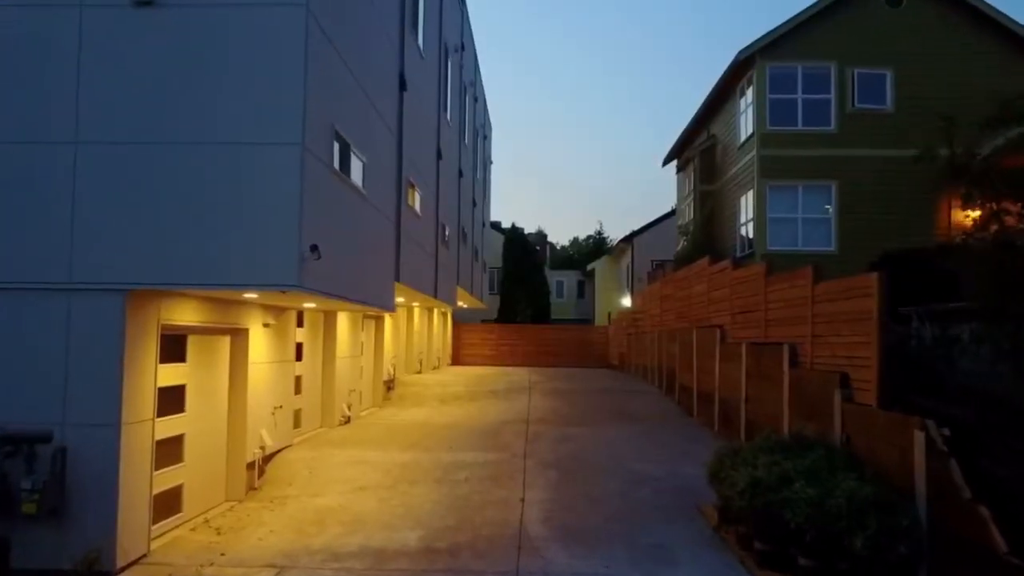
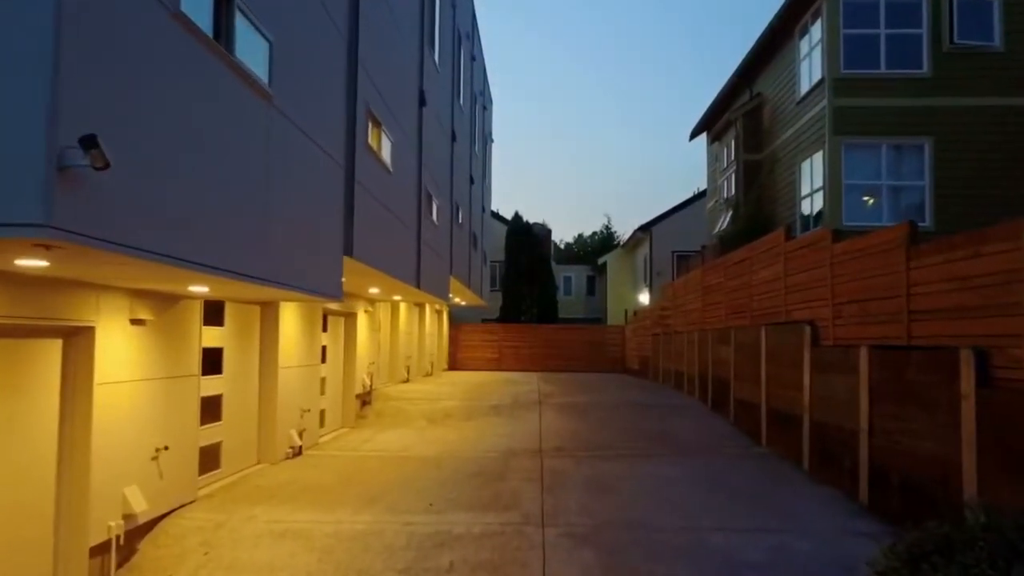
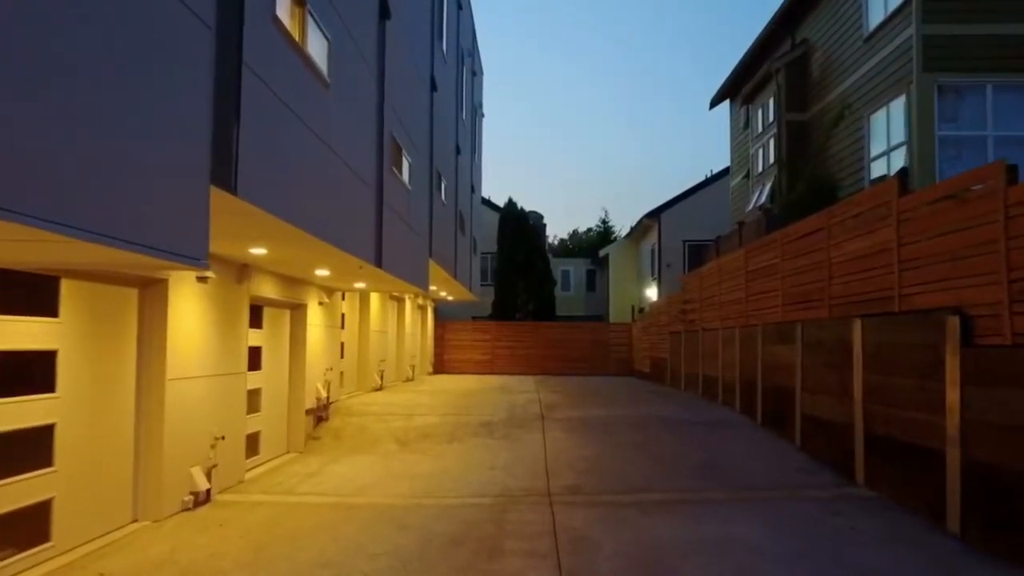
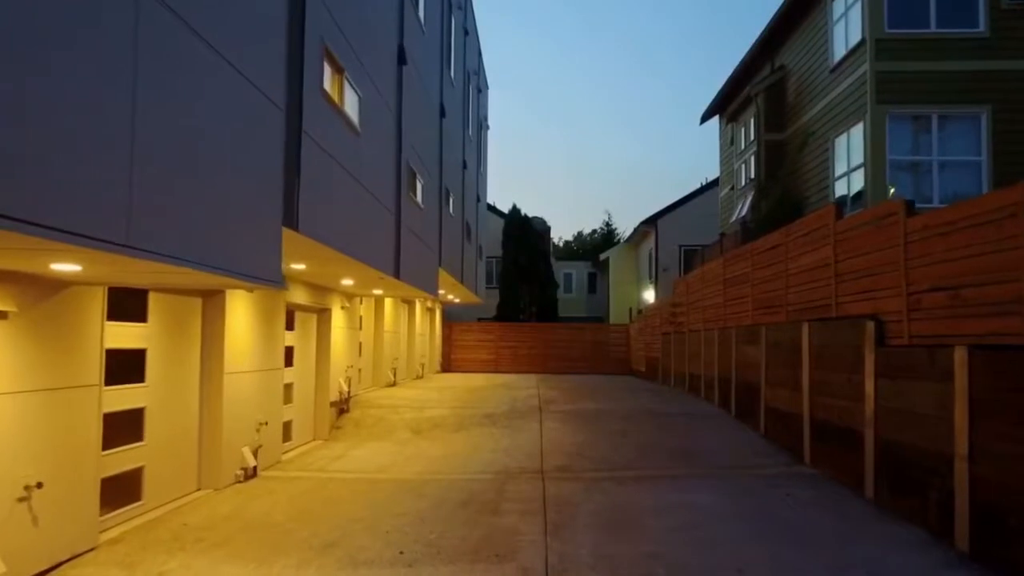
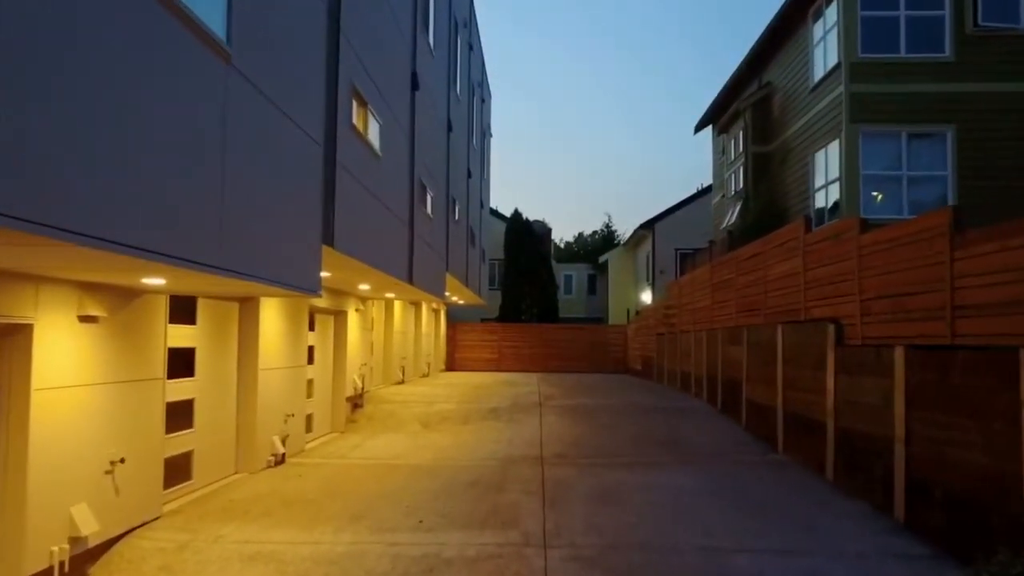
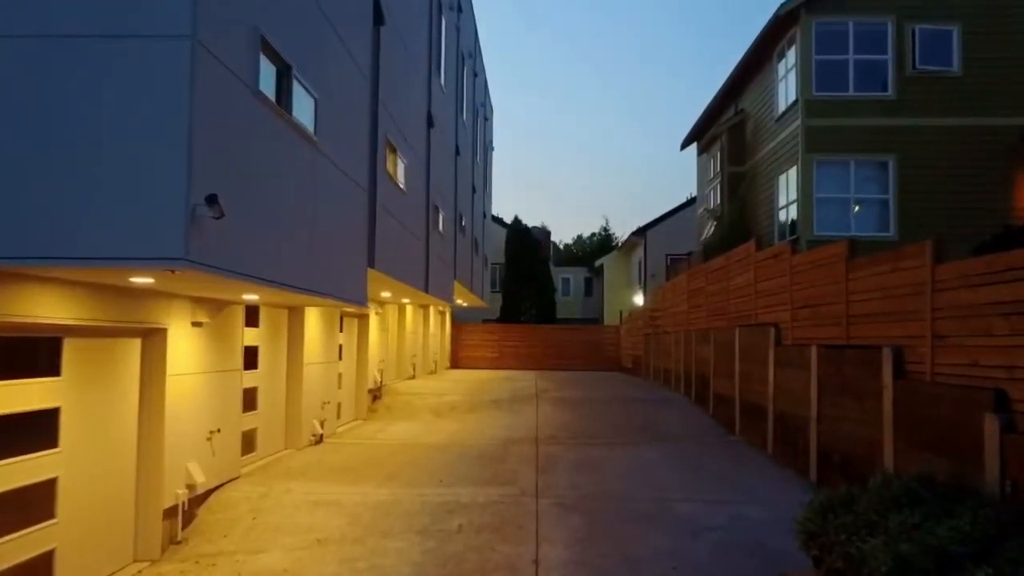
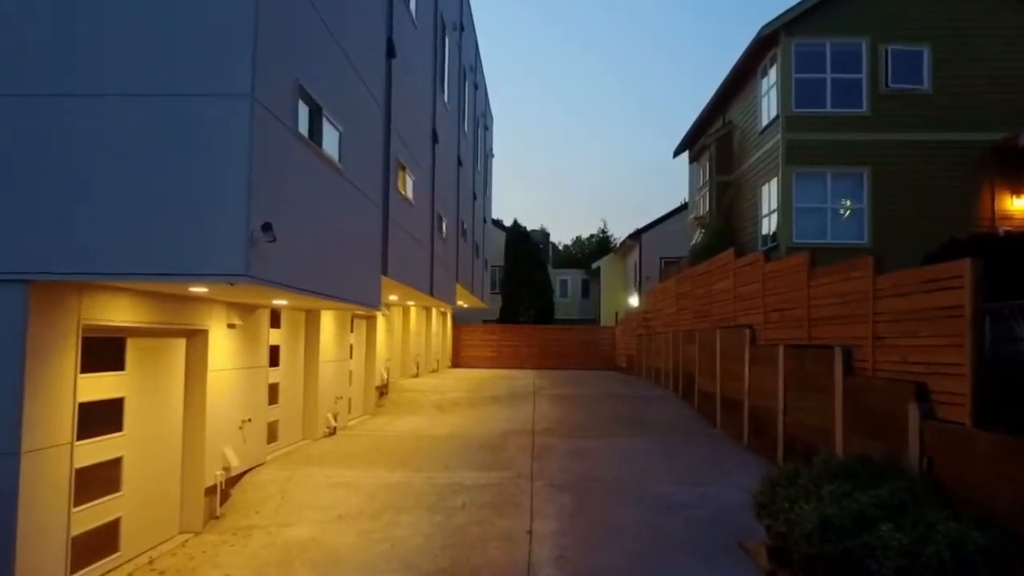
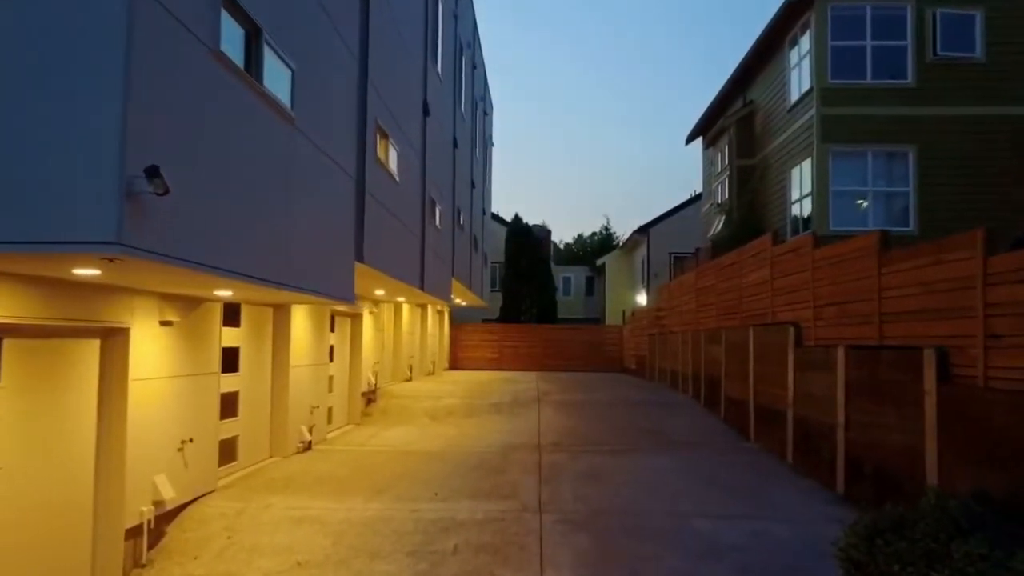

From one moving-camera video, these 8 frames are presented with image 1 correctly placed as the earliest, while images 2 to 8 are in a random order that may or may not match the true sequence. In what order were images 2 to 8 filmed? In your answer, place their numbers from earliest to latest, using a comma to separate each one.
7, 6, 8, 2, 5, 4, 3
